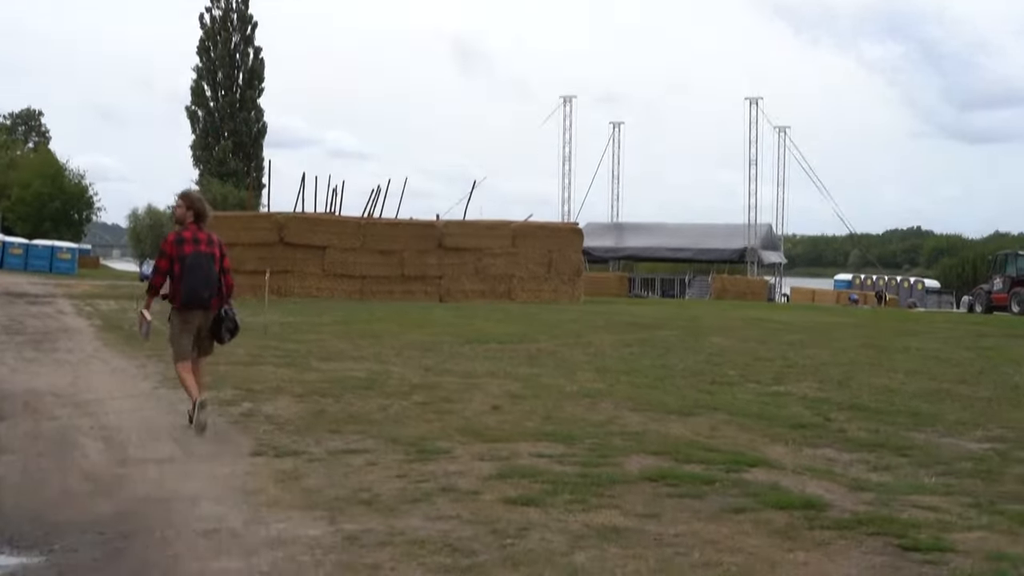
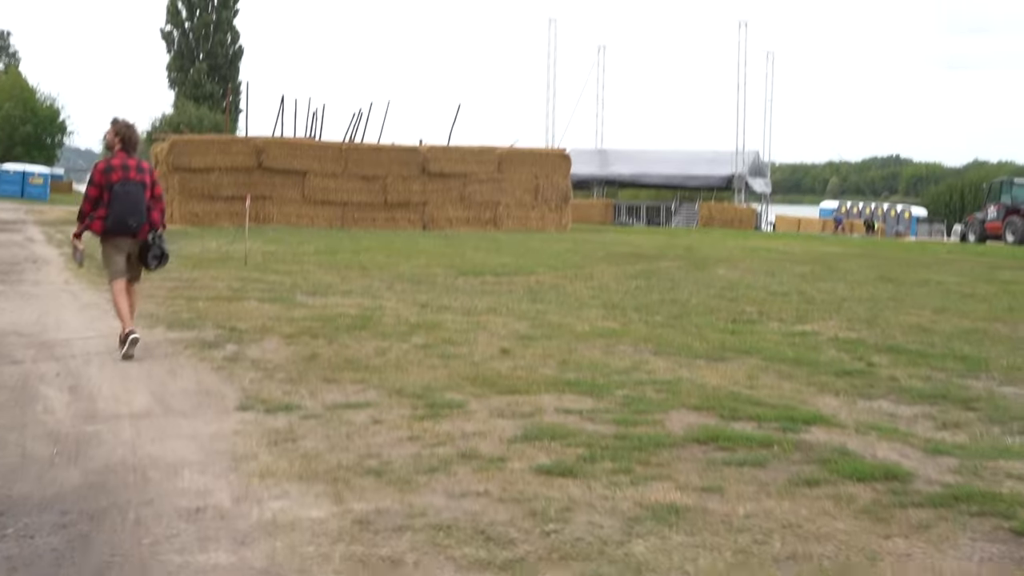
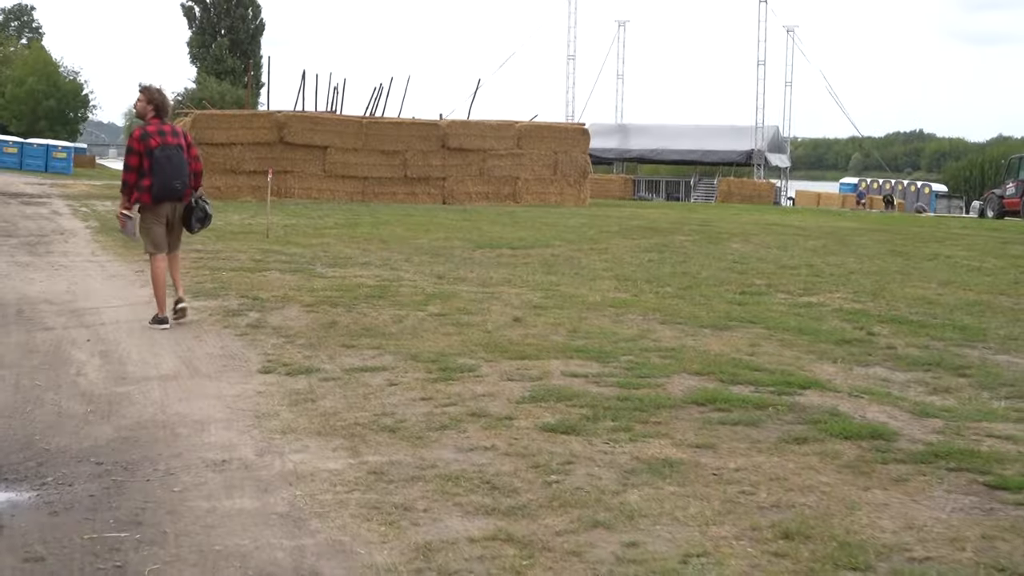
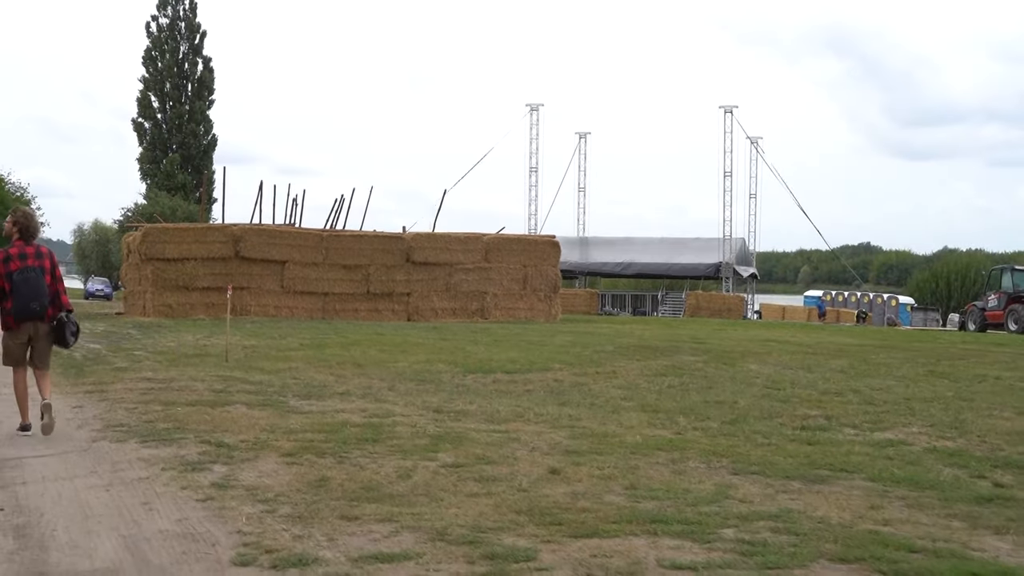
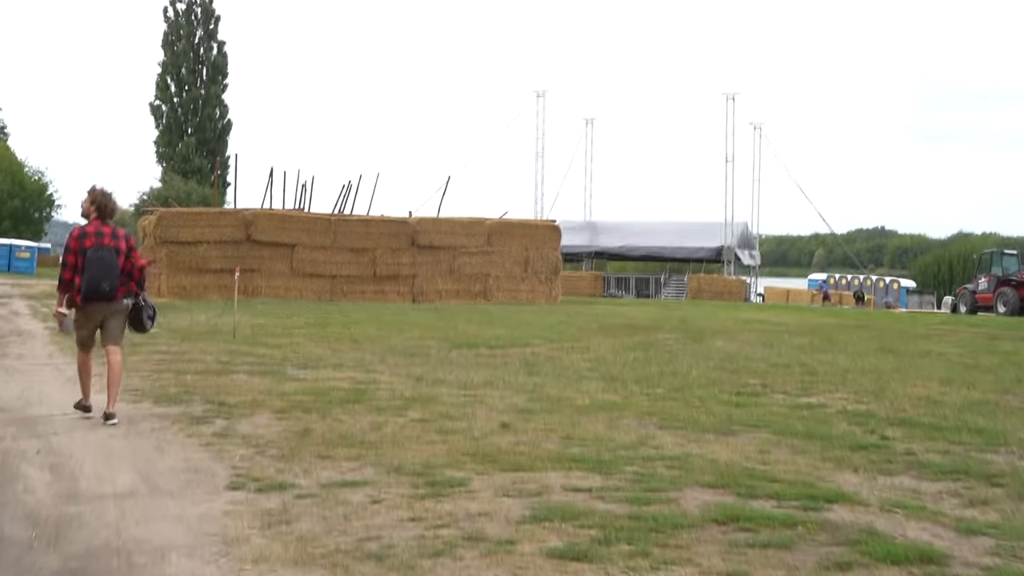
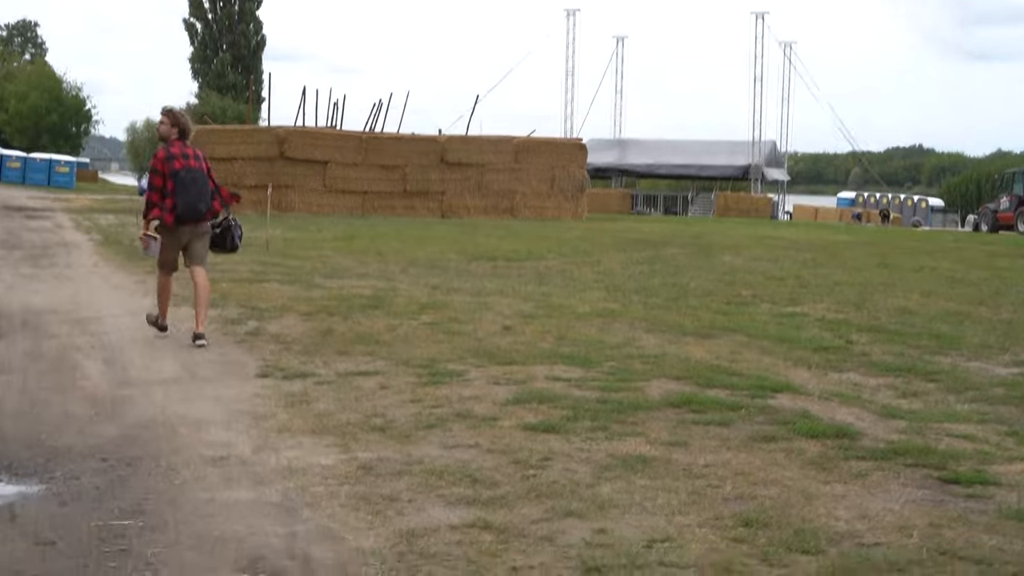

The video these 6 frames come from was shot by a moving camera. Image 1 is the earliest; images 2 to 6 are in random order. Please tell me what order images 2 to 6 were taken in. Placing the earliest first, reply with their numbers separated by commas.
6, 3, 2, 5, 4
